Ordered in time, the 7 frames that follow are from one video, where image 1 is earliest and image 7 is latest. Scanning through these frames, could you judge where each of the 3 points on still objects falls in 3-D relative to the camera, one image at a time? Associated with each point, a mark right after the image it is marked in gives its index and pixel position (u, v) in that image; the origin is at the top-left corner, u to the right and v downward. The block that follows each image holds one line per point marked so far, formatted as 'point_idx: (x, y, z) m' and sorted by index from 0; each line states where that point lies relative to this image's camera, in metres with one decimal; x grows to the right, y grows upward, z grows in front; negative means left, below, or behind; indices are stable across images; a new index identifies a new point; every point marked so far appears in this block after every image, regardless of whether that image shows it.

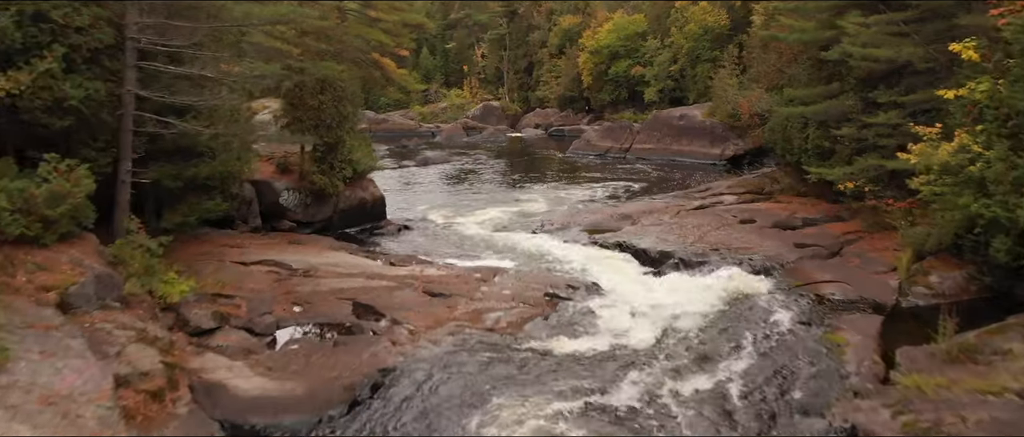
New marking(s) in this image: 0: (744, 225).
0: (+5.0, -0.2, +18.2) m
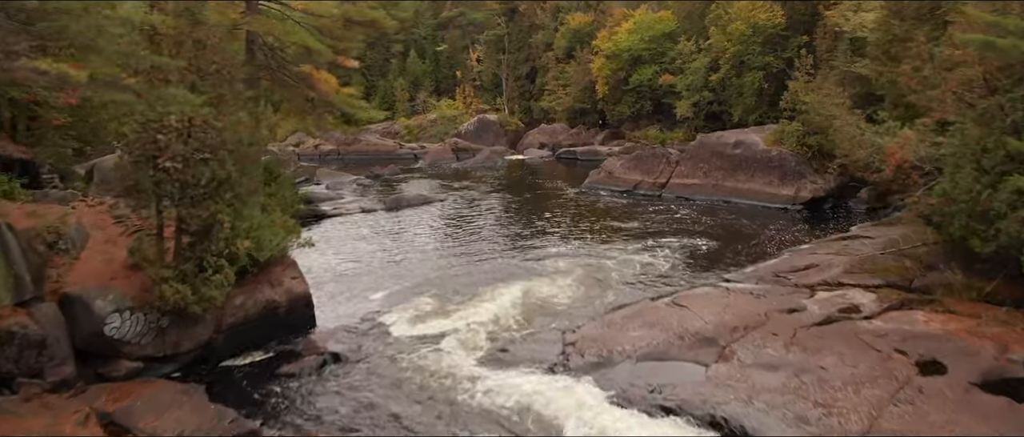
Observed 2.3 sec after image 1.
0: (+5.1, -2.0, +10.0) m
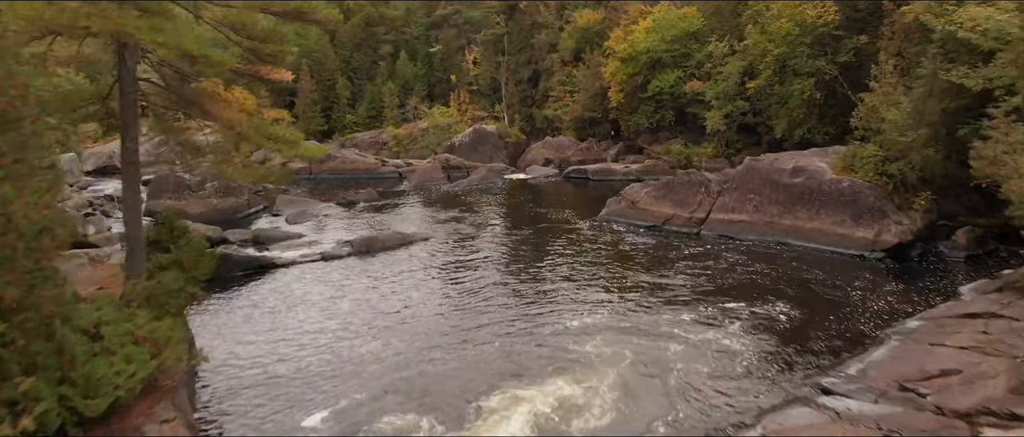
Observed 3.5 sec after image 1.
0: (+5.1, -3.1, +5.0) m
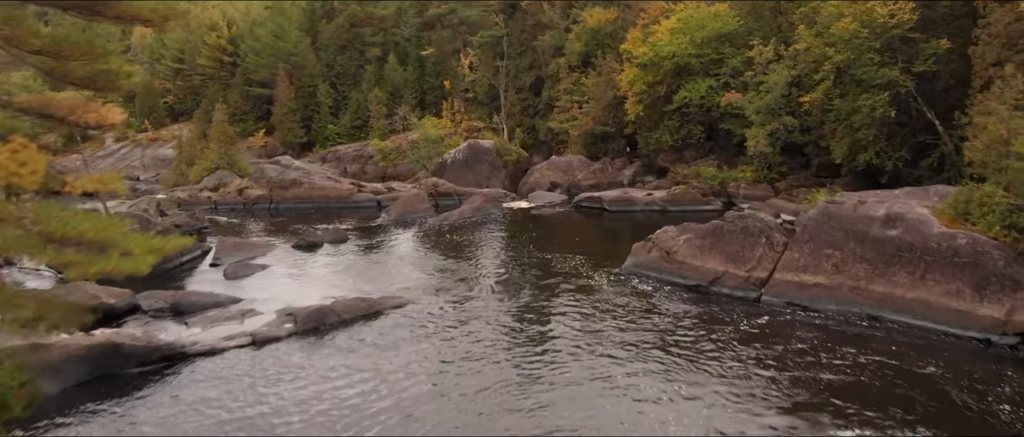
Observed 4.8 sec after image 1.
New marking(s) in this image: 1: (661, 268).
0: (+5.1, -4.2, +0.2) m
1: (+3.0, -1.0, +16.9) m
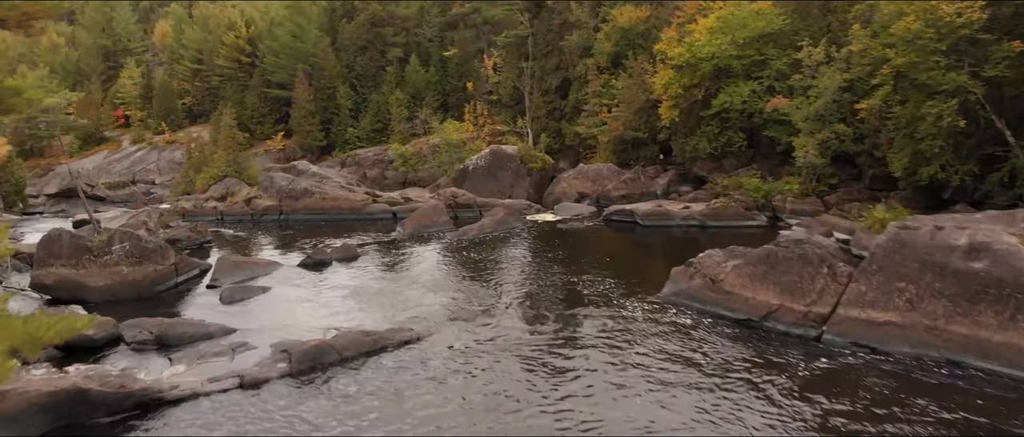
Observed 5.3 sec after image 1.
0: (+5.0, -4.7, -1.7) m
1: (+3.4, -1.4, +15.0) m
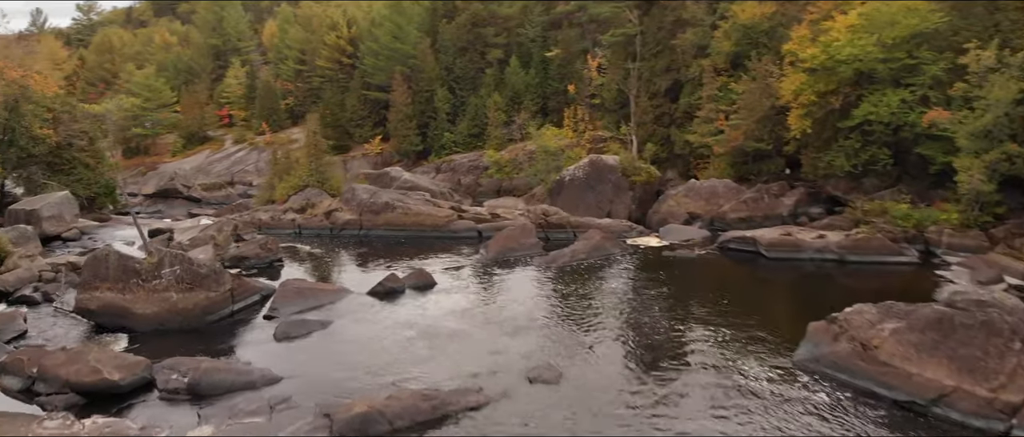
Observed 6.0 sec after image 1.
0: (+4.2, -5.4, -4.8) m
1: (+4.8, -2.1, +12.0) m
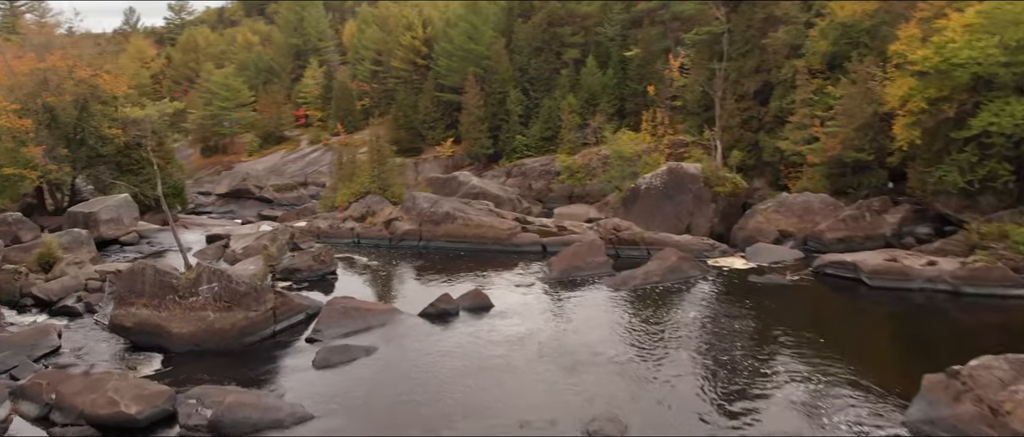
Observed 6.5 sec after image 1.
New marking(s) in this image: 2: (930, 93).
0: (+3.2, -5.8, -6.7) m
1: (+5.5, -2.5, +10.0) m
2: (+9.9, +3.0, +19.8) m
